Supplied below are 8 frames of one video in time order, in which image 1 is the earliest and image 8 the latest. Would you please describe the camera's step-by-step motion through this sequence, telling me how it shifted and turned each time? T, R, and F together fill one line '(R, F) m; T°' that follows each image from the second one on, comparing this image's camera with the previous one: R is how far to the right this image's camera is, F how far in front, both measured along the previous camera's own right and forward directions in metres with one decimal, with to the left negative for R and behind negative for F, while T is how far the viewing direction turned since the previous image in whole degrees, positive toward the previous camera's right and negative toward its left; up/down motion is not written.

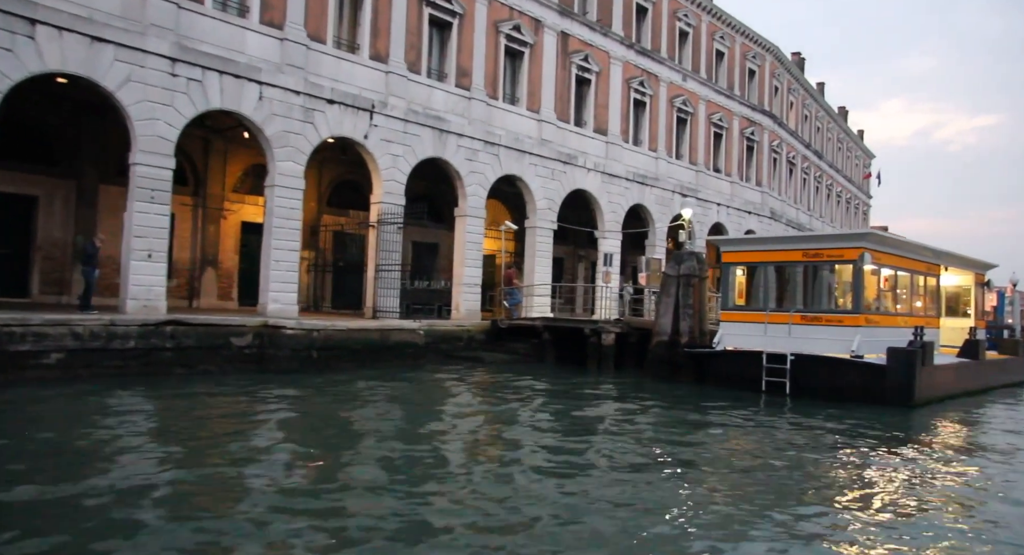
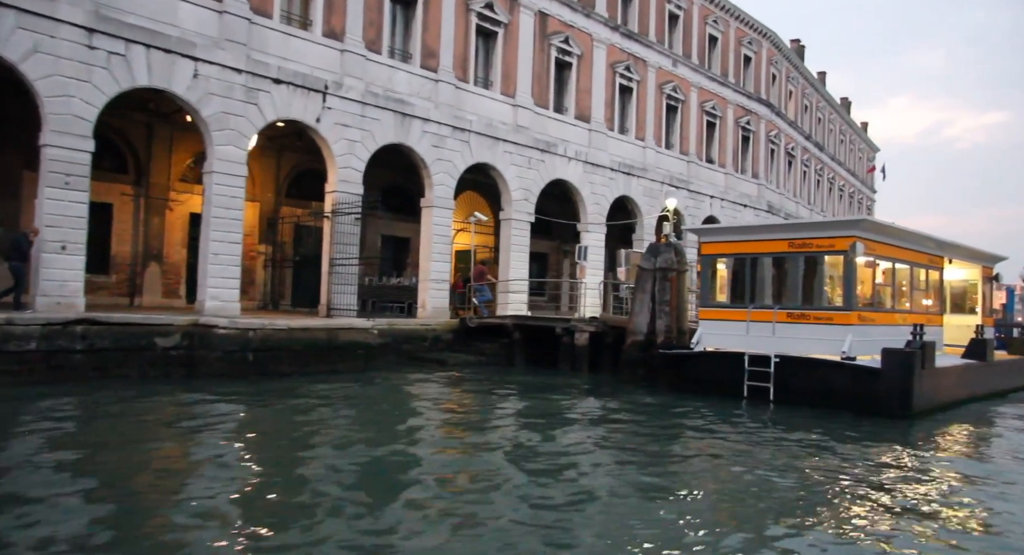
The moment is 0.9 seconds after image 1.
(+0.9, +1.4) m; -1°
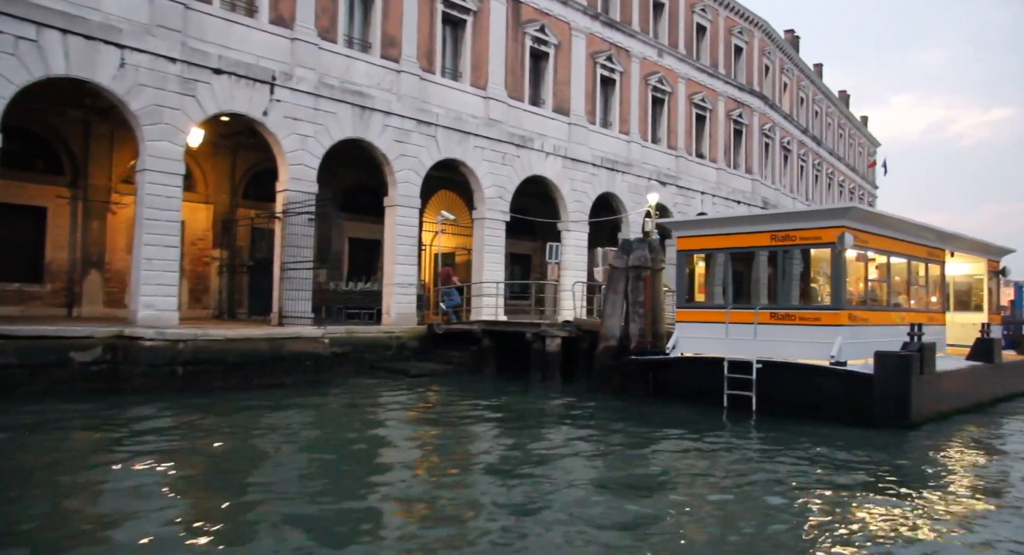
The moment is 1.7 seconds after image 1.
(+0.8, +1.2) m; 0°
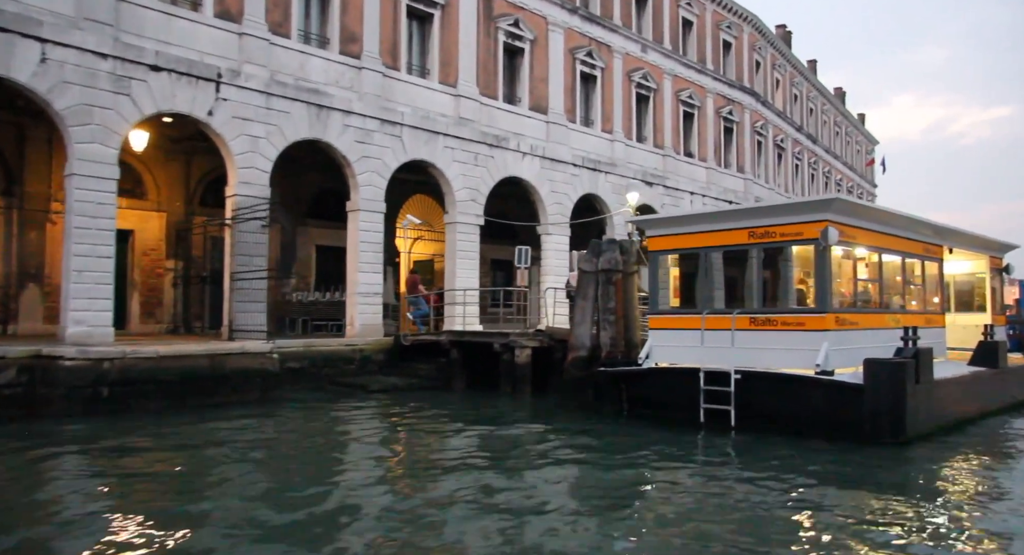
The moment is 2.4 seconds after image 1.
(+0.7, +1.0) m; 0°
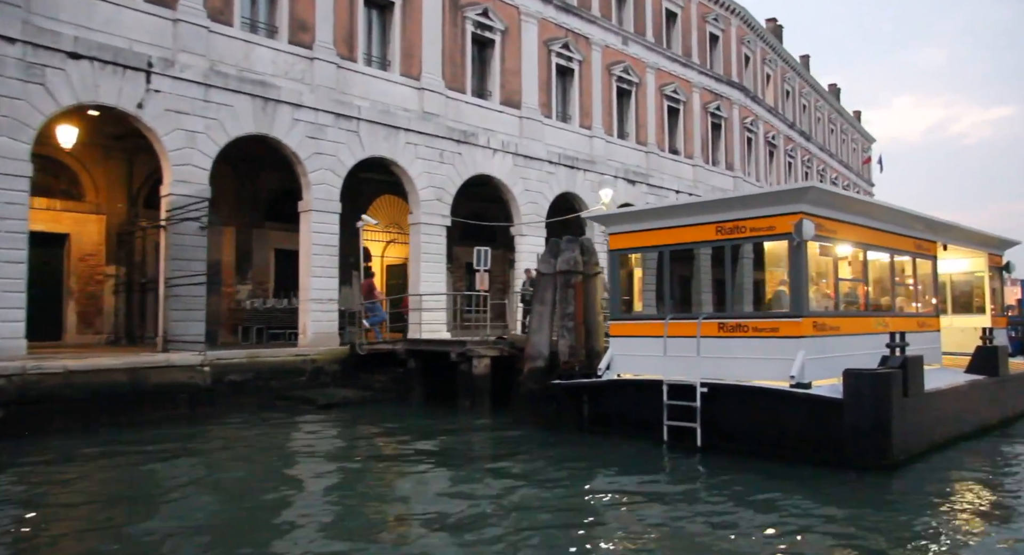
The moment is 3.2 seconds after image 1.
(+0.8, +1.1) m; 0°
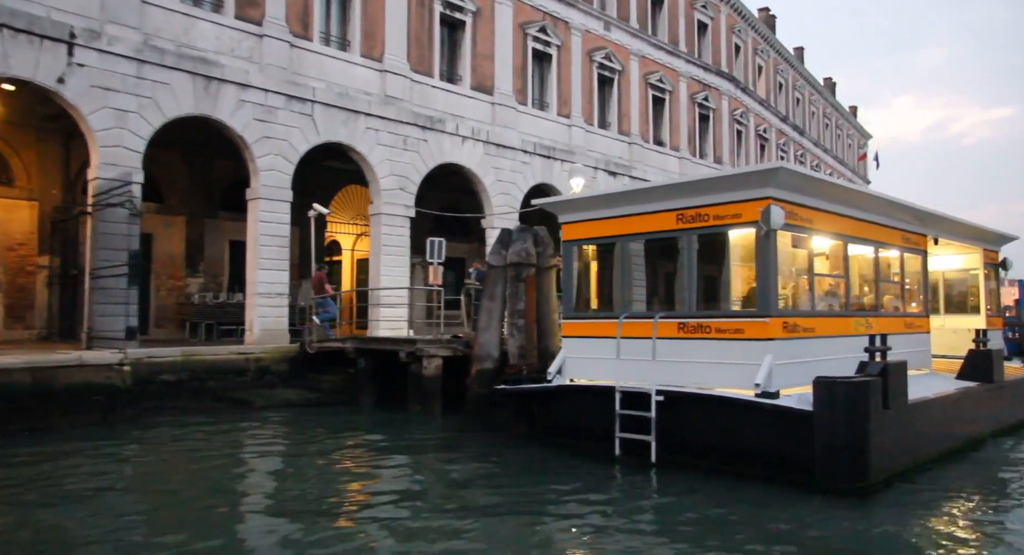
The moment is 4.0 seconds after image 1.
(+0.7, +1.0) m; 0°
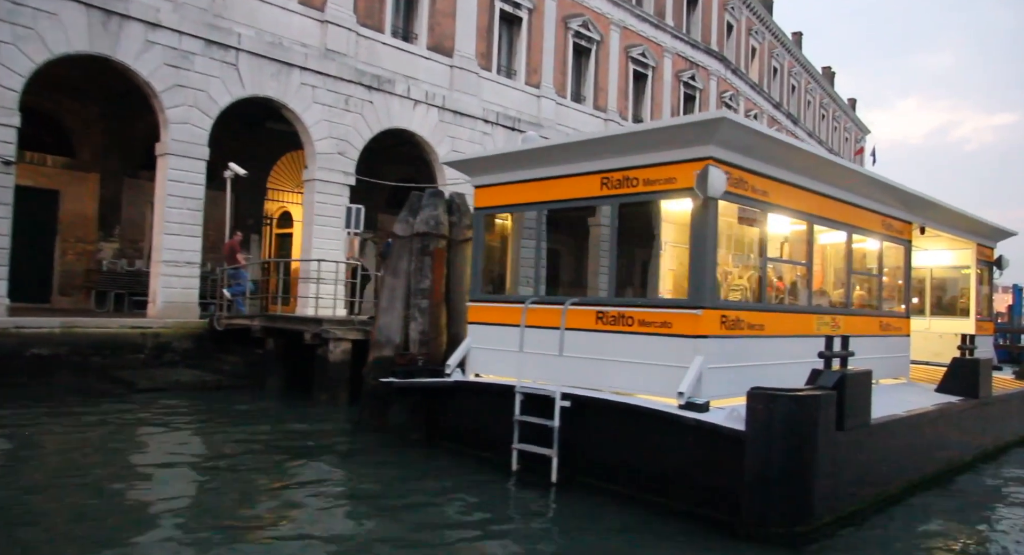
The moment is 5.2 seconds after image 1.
(+1.0, +1.5) m; 0°
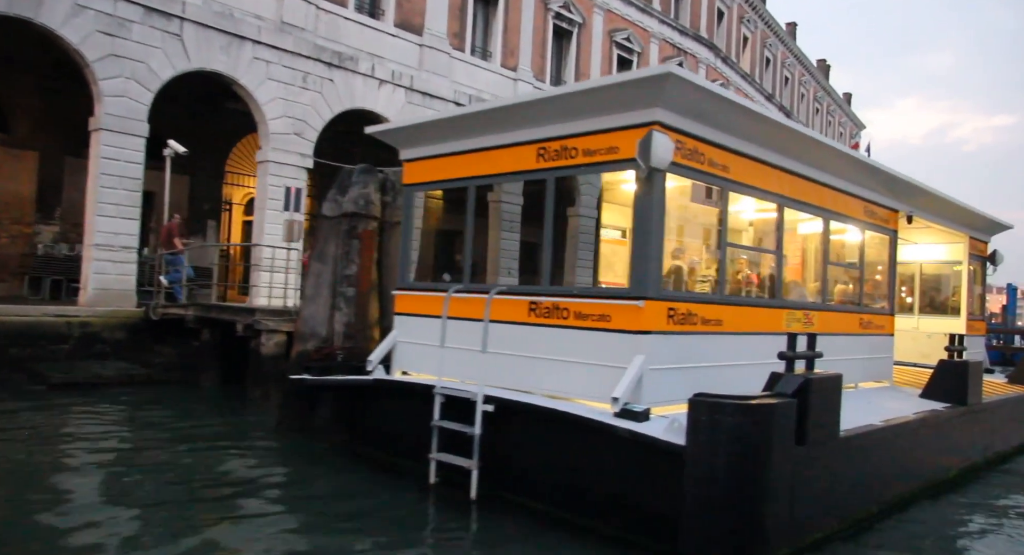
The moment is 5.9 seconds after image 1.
(+0.6, +0.9) m; 0°
